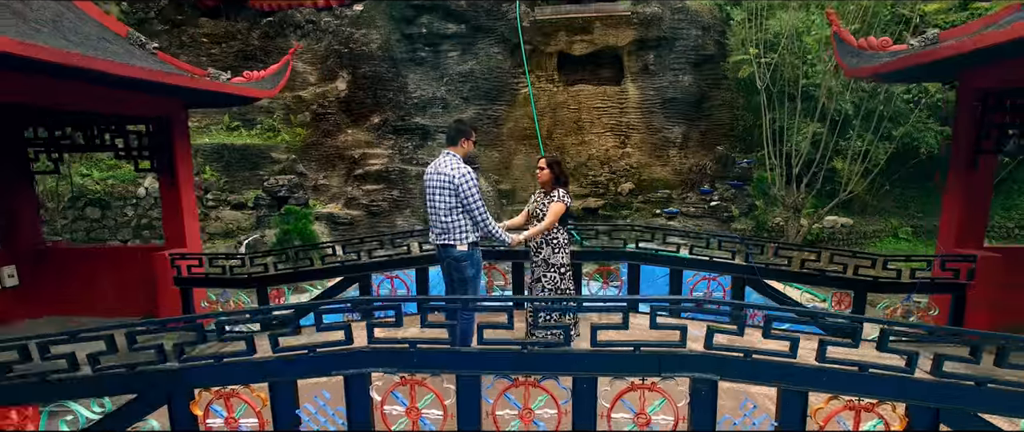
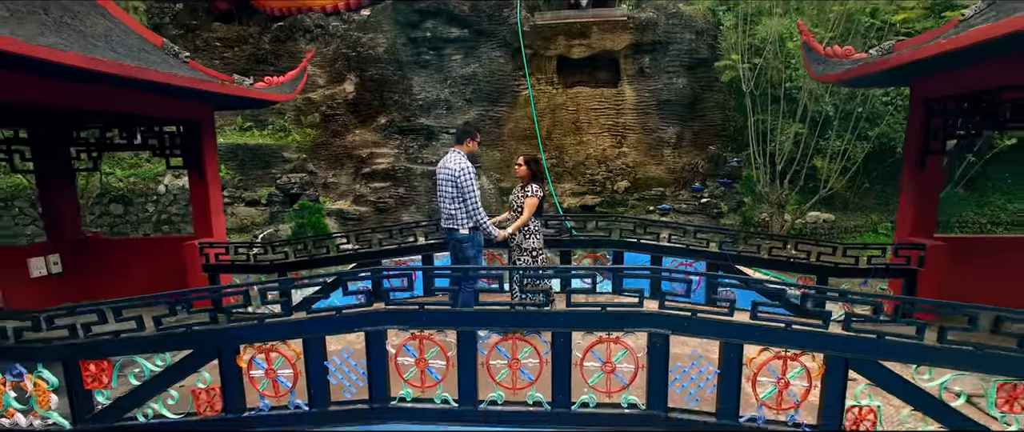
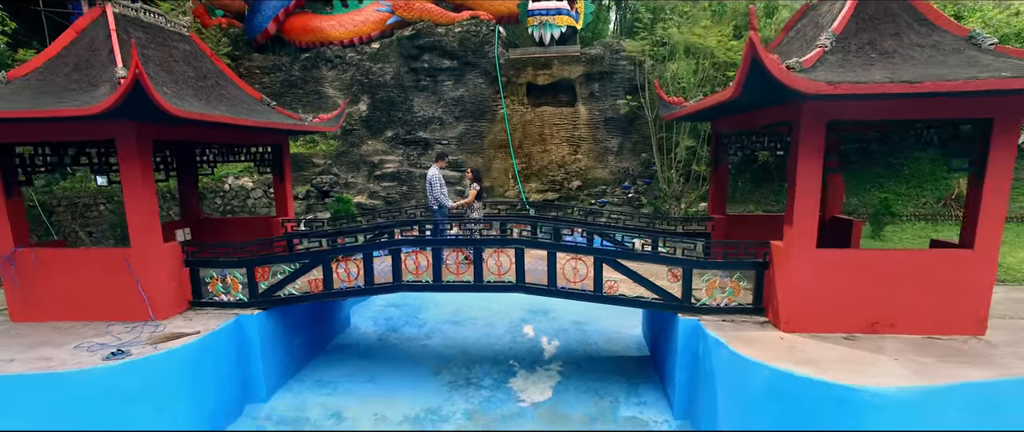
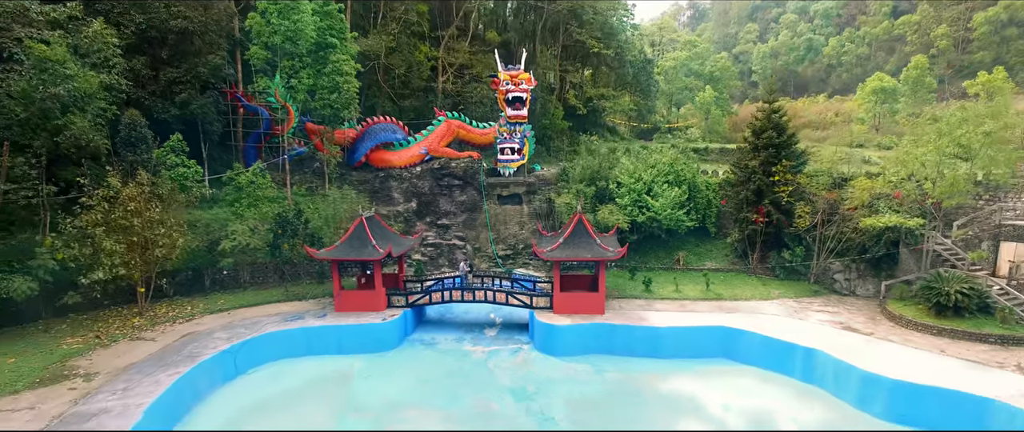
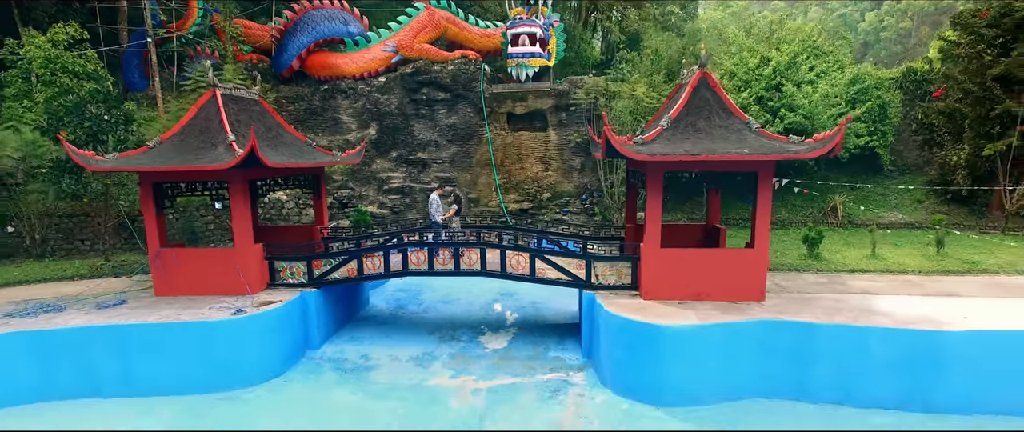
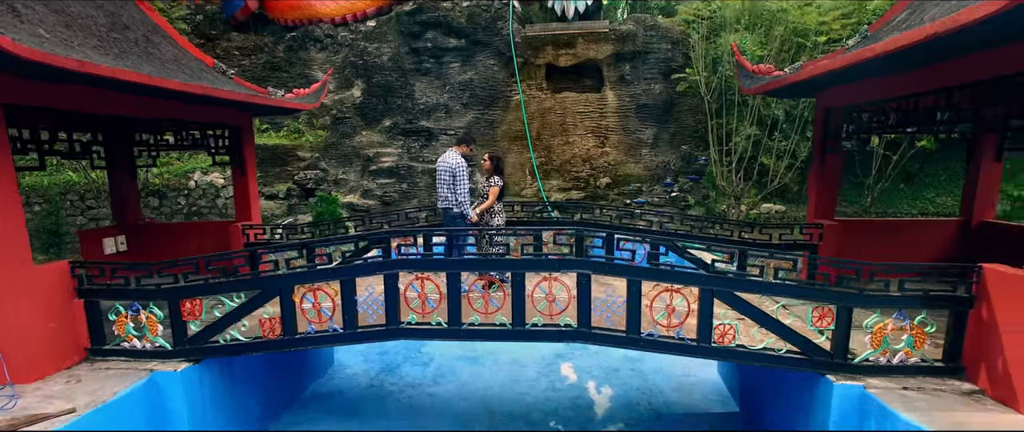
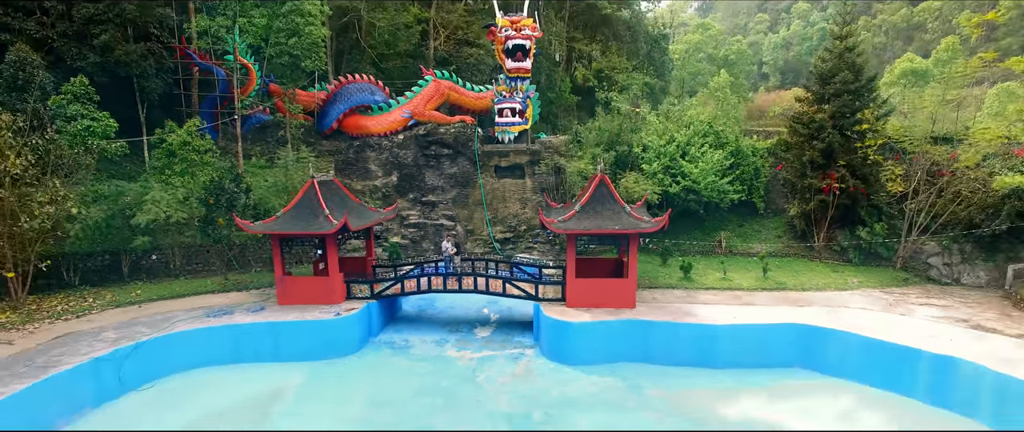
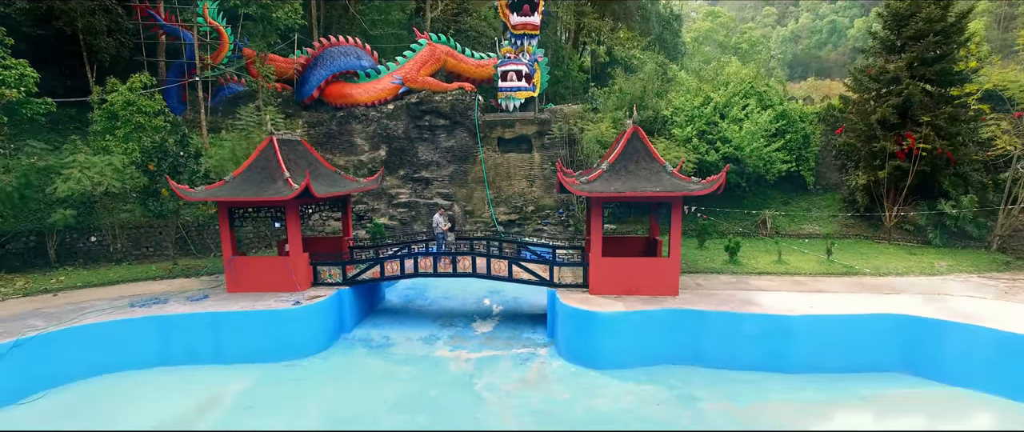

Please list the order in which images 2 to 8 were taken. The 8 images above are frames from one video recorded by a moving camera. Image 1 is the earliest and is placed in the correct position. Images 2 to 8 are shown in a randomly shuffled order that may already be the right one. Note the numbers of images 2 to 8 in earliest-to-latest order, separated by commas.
2, 6, 3, 5, 8, 7, 4
